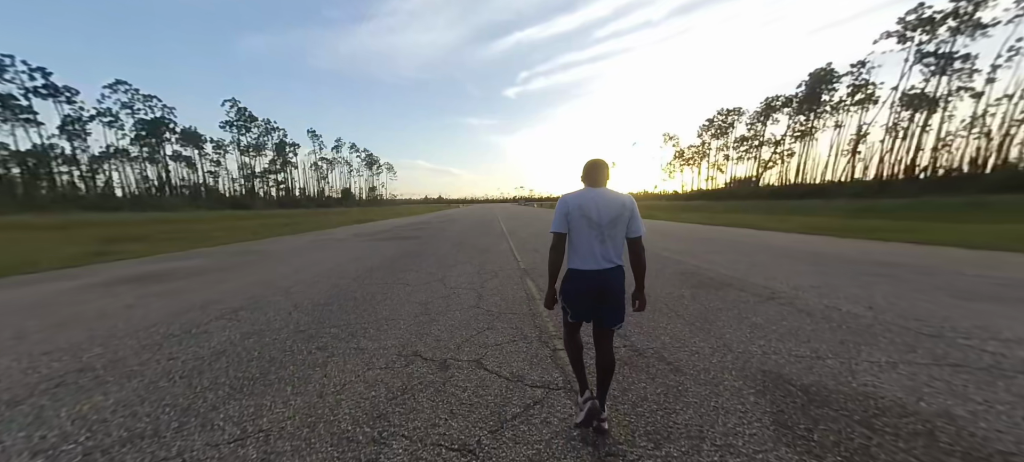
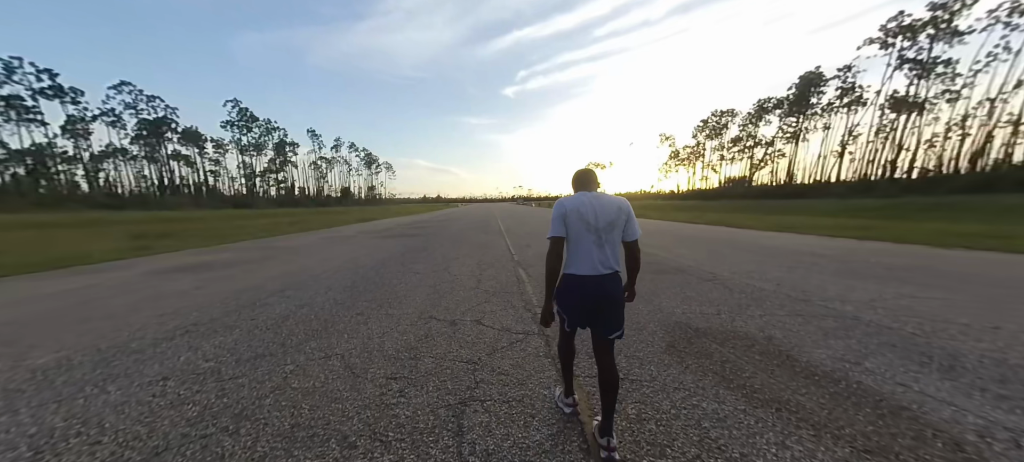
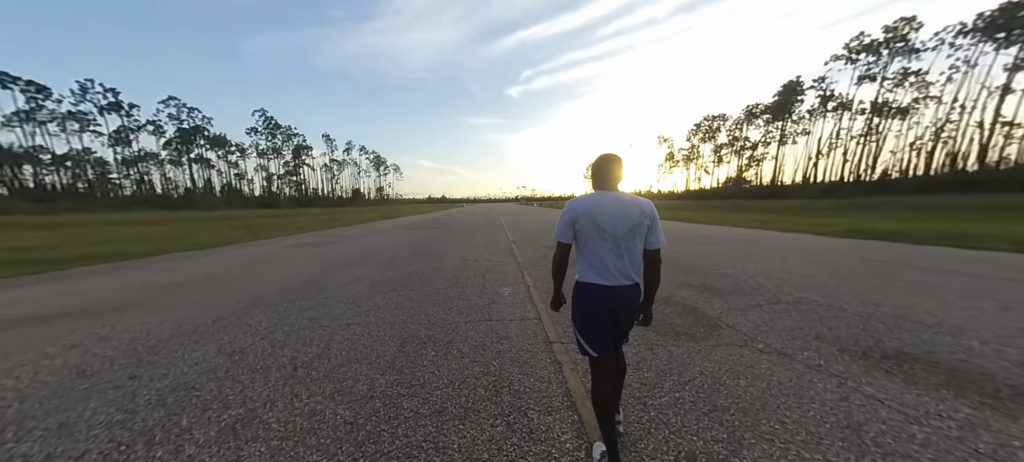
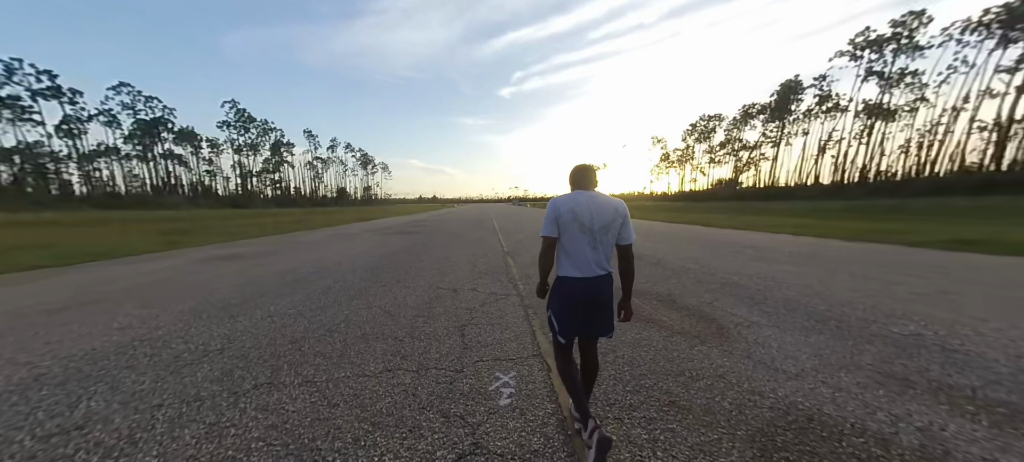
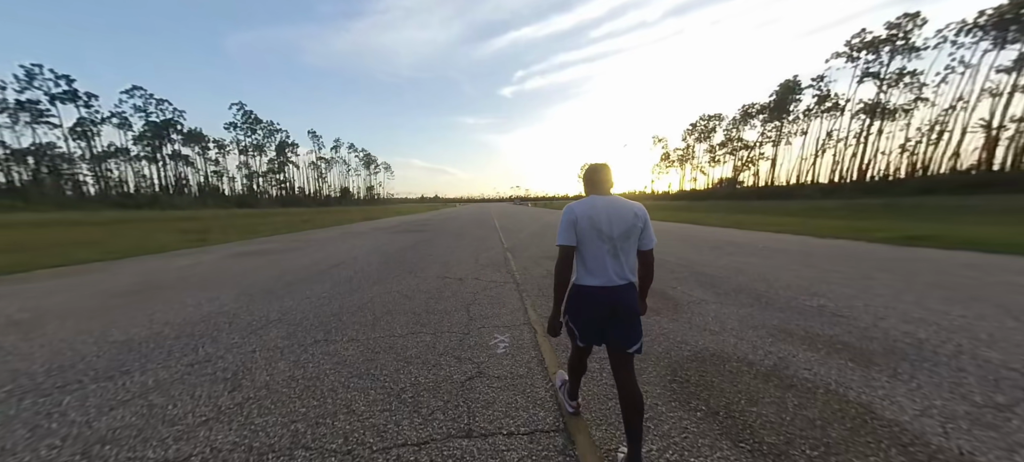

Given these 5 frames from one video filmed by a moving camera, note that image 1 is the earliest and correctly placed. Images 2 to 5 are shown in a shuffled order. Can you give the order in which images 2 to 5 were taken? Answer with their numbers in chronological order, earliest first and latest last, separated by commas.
2, 4, 5, 3
